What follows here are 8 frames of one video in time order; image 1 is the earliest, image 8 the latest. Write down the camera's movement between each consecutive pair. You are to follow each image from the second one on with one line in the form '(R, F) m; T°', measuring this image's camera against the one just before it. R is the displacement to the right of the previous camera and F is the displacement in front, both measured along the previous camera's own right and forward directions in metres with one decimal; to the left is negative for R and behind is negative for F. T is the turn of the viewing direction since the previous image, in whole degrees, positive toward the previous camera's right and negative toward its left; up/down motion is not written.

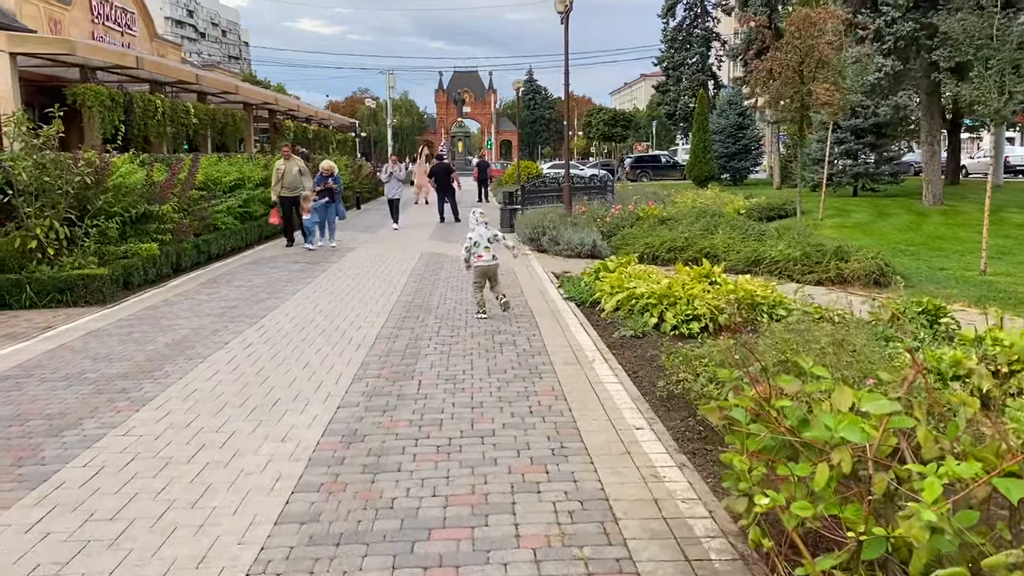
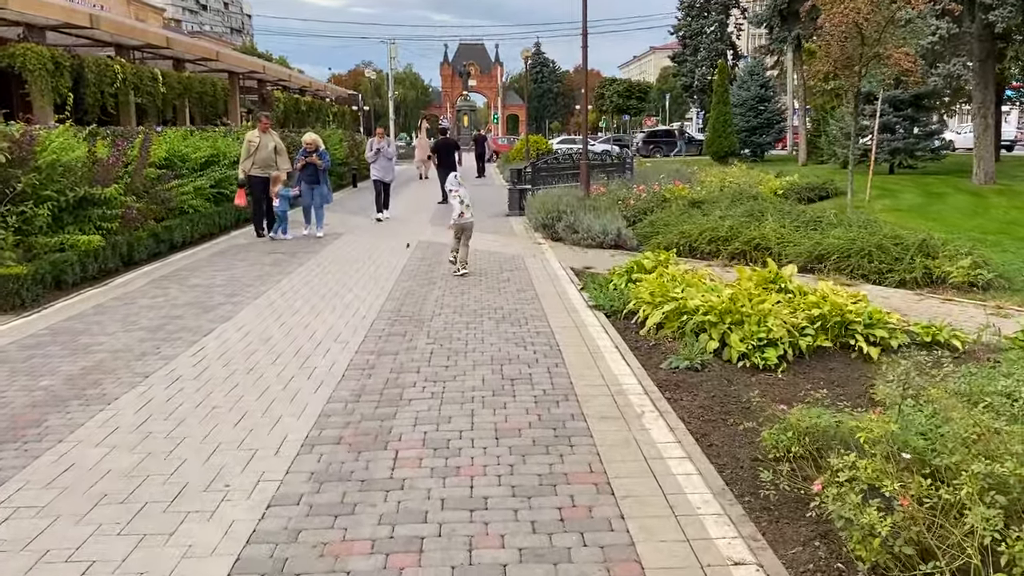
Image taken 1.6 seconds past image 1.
(-0.1, +1.9) m; 0°
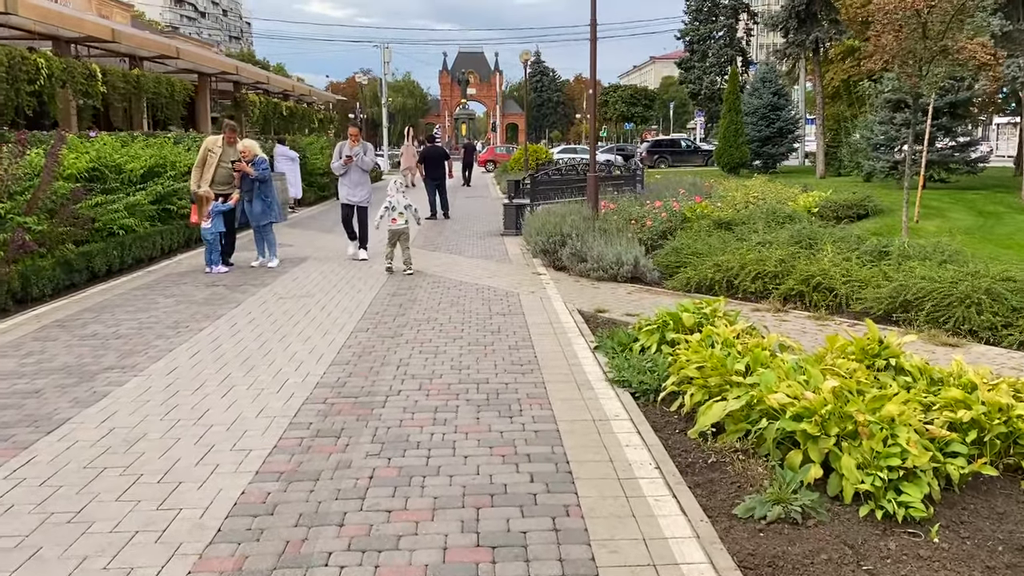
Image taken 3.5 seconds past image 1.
(+0.1, +2.2) m; 0°
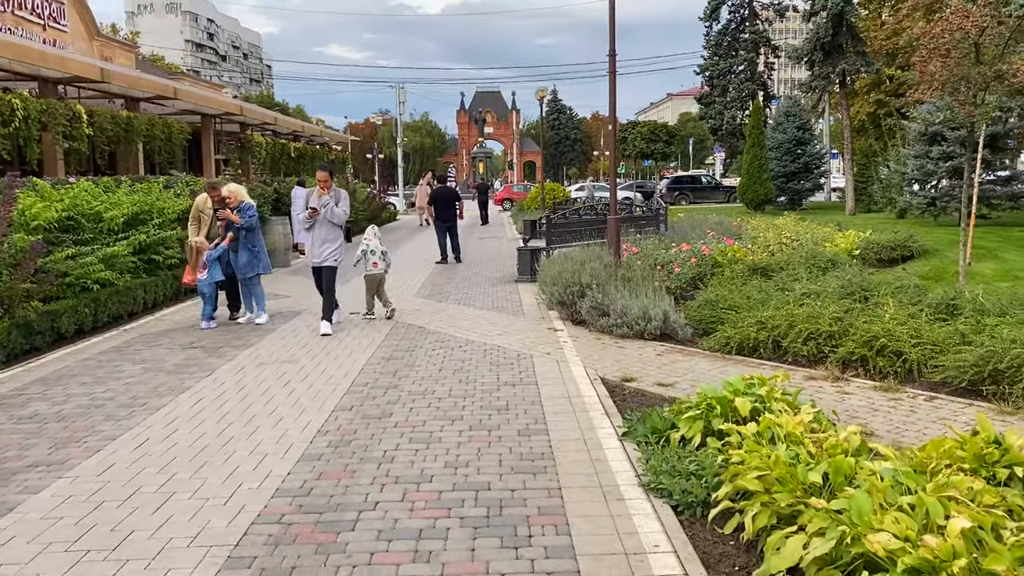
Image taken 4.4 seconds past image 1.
(+0.1, +1.1) m; -1°
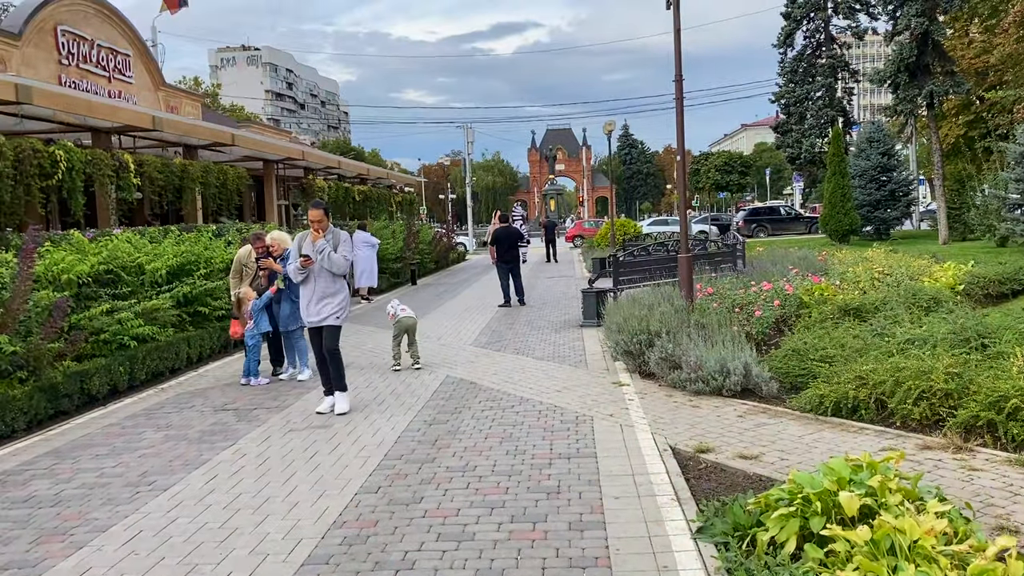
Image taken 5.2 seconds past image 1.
(+0.2, +0.9) m; -5°
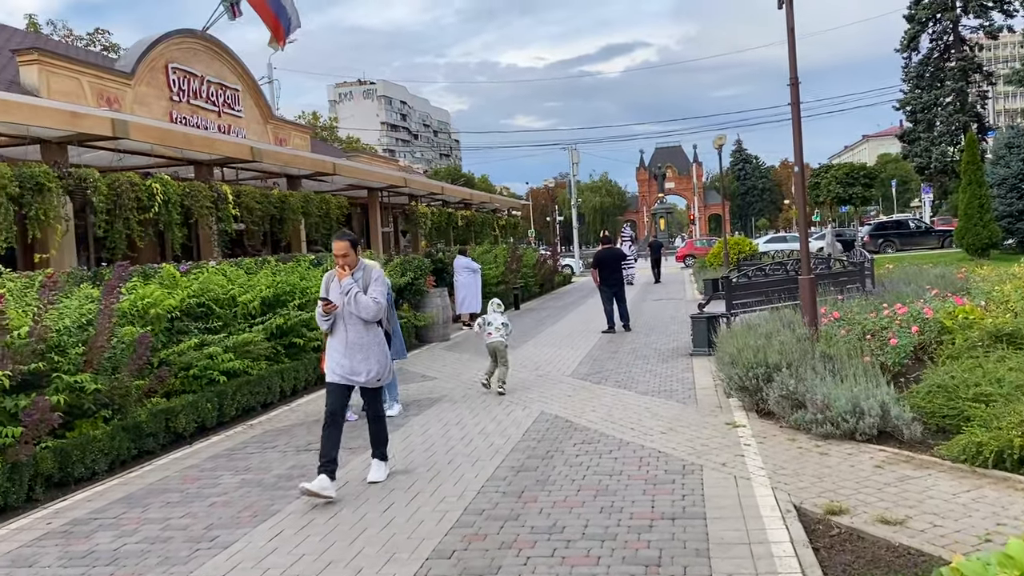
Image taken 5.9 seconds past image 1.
(+0.1, +0.7) m; -7°
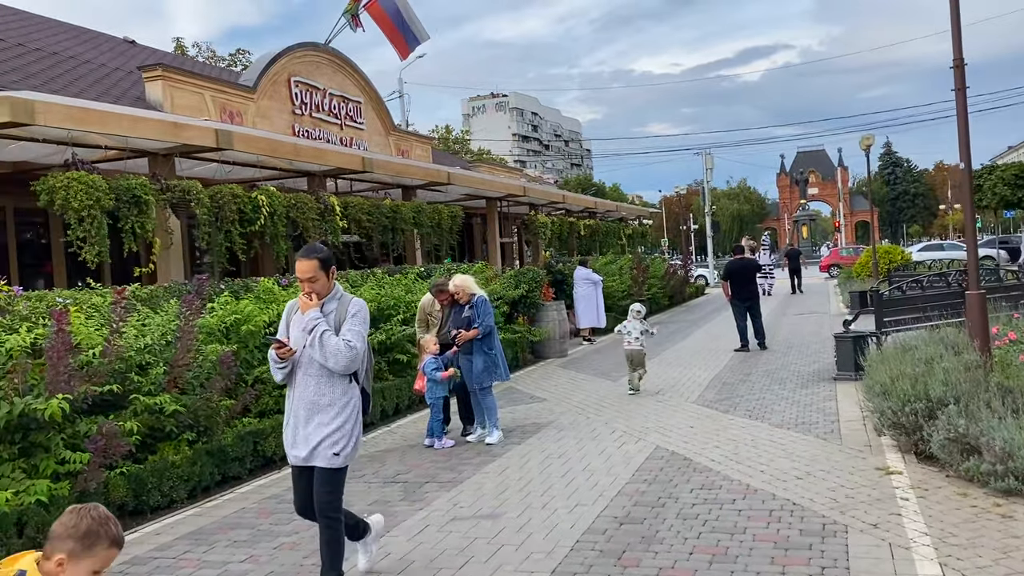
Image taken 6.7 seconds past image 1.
(+0.2, +0.8) m; -9°
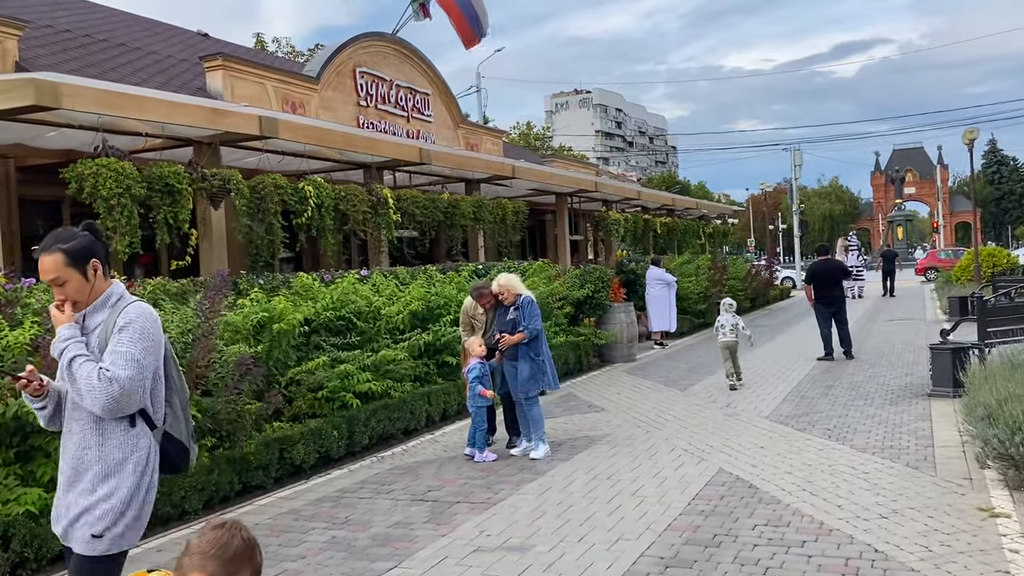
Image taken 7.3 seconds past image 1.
(+0.3, +0.7) m; -5°
